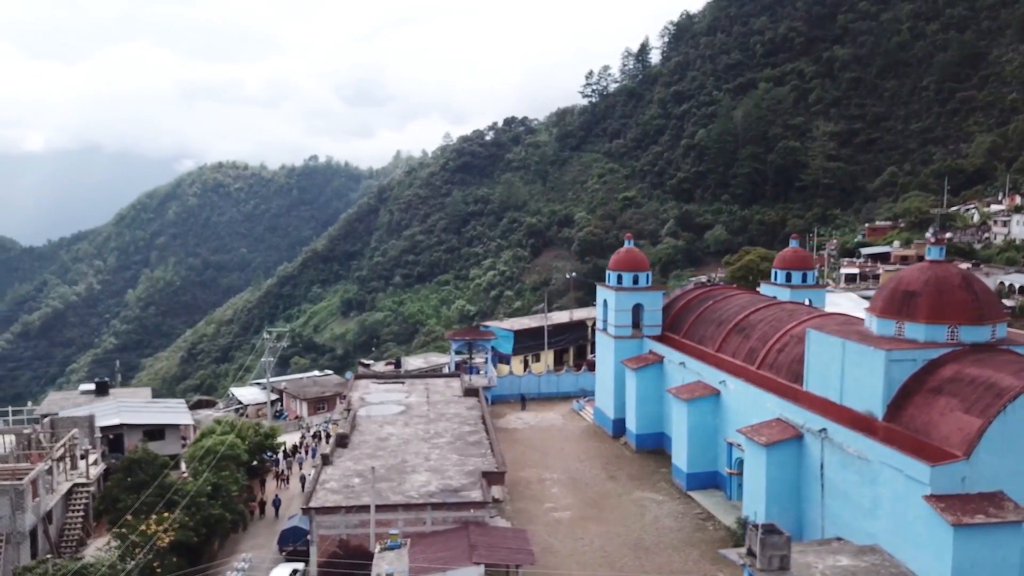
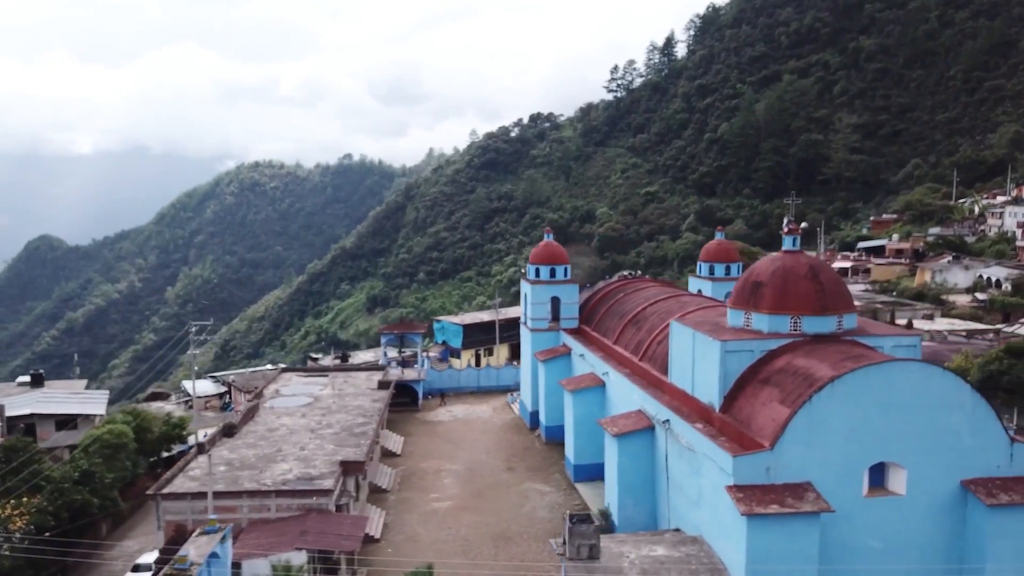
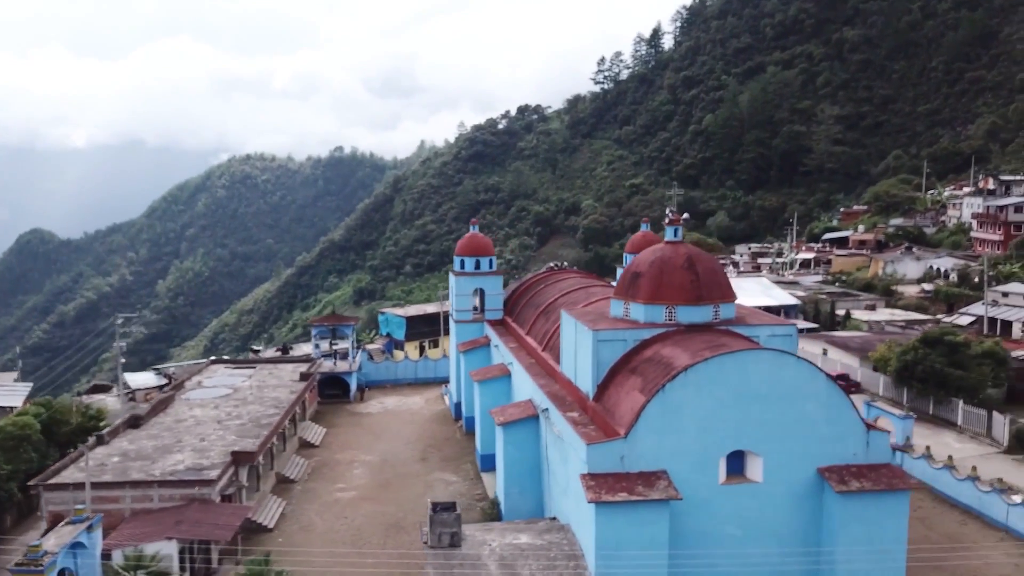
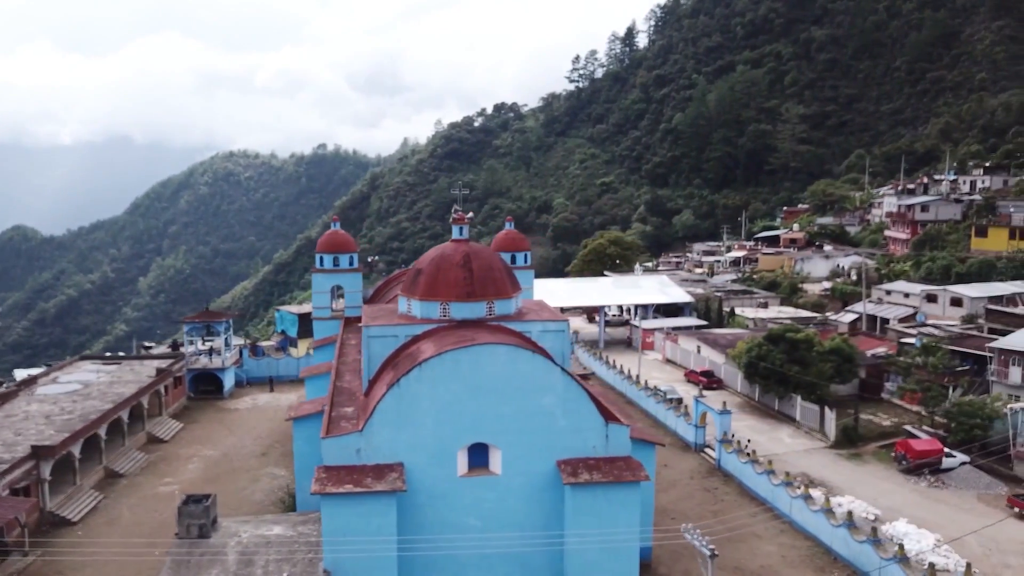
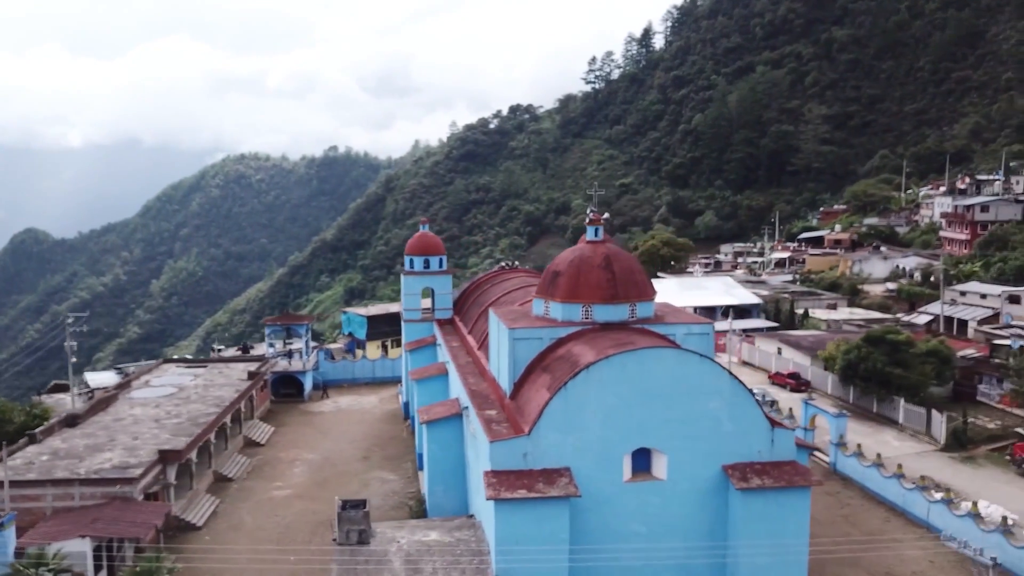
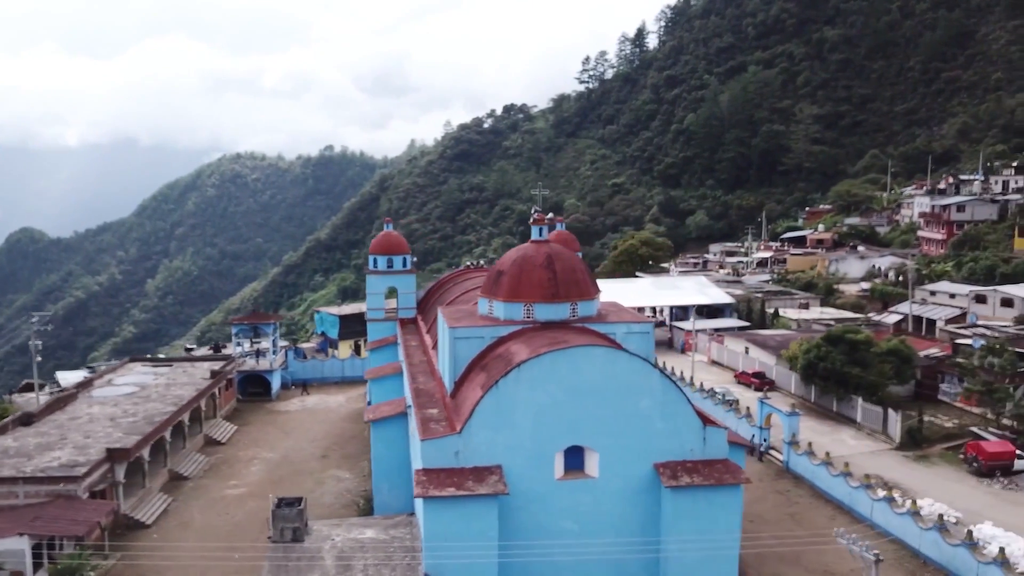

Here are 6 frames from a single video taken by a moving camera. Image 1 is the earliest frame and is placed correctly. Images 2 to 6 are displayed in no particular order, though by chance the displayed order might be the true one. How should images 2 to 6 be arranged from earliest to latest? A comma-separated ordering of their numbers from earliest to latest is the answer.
2, 3, 5, 6, 4
